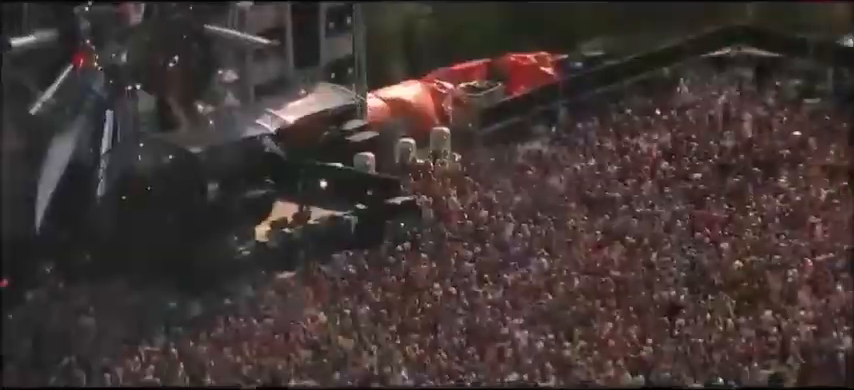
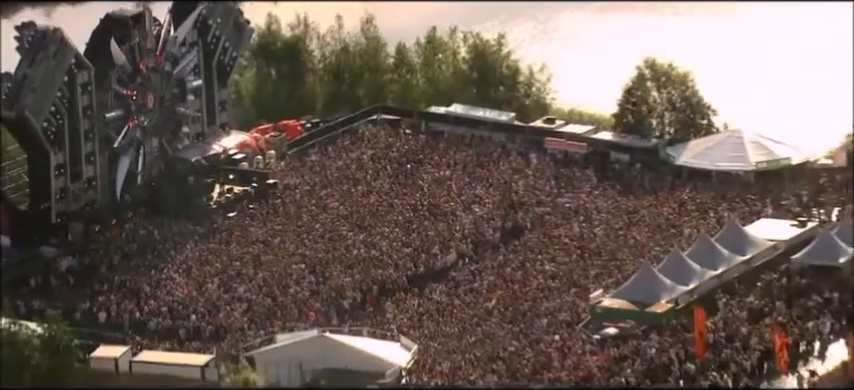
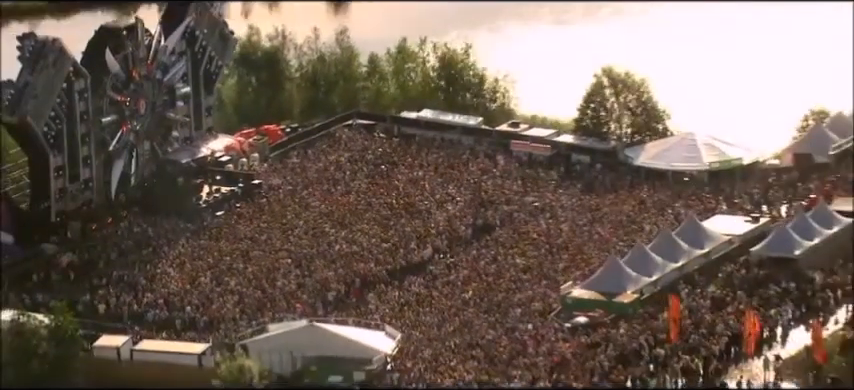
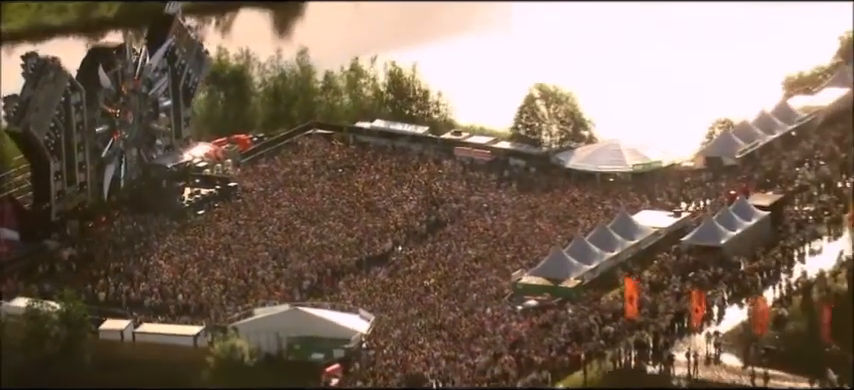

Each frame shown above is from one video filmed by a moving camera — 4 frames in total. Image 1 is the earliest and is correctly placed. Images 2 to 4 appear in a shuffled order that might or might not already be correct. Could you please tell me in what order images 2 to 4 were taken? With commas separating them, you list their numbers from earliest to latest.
2, 3, 4
